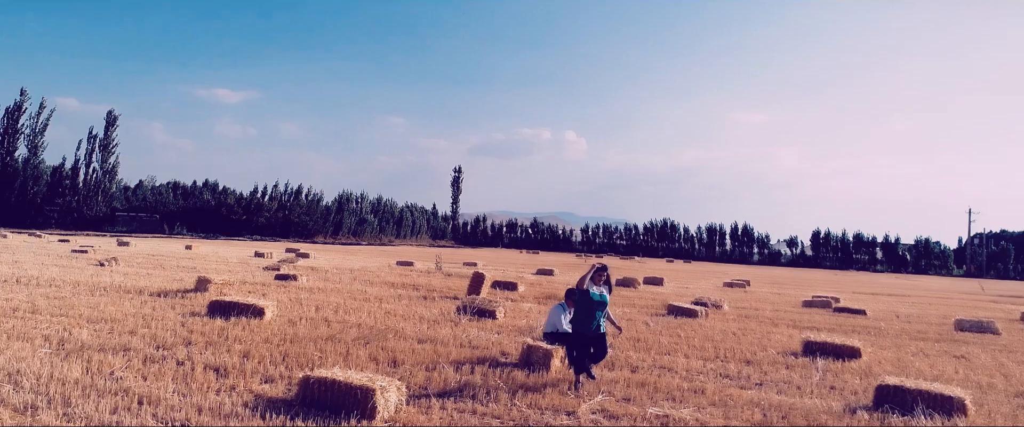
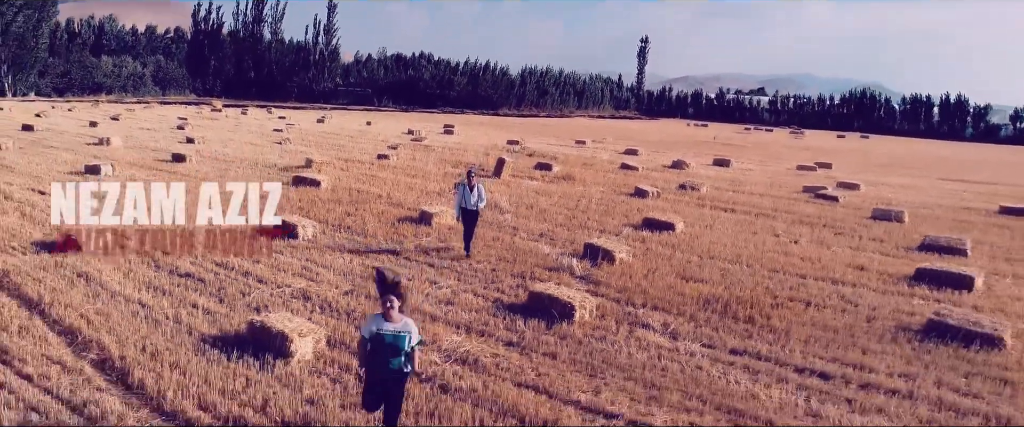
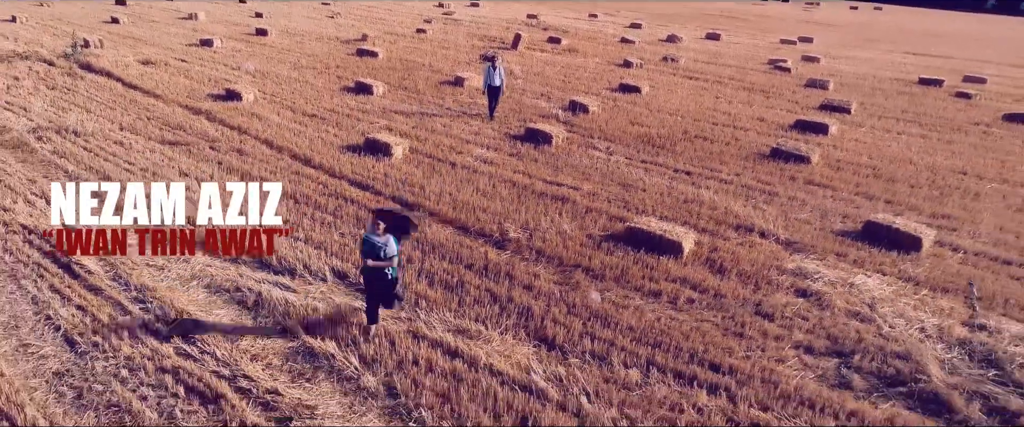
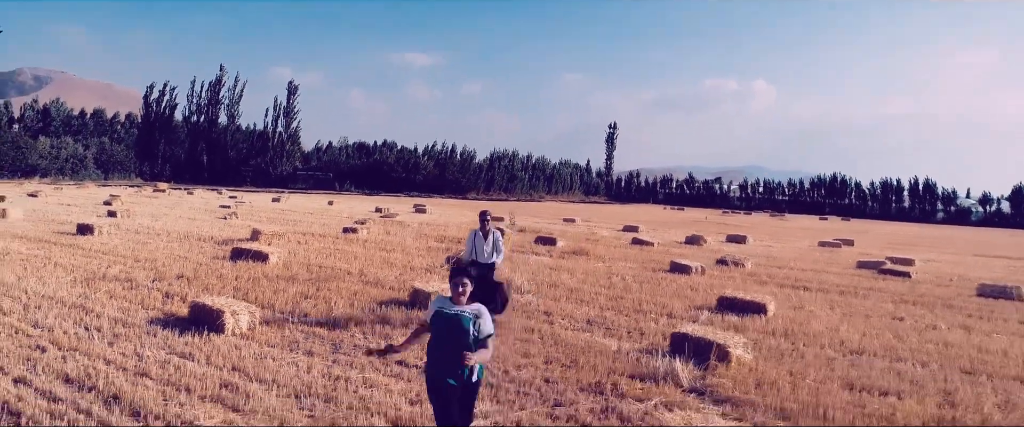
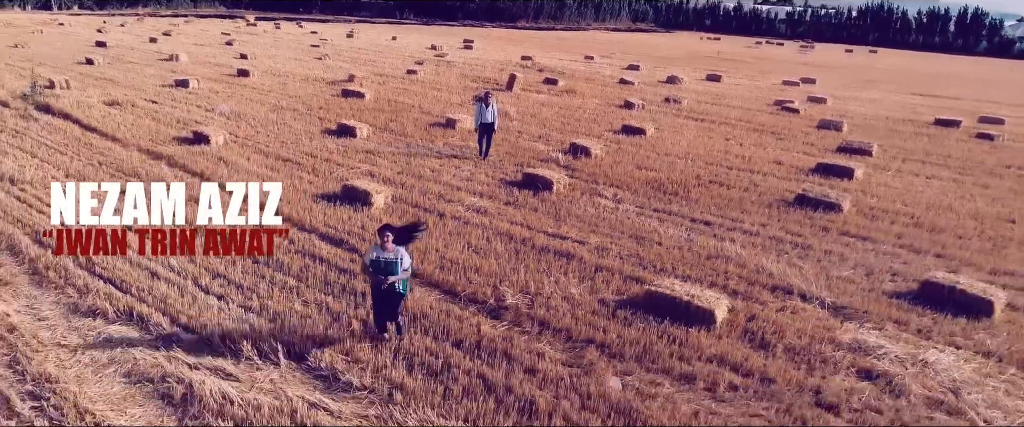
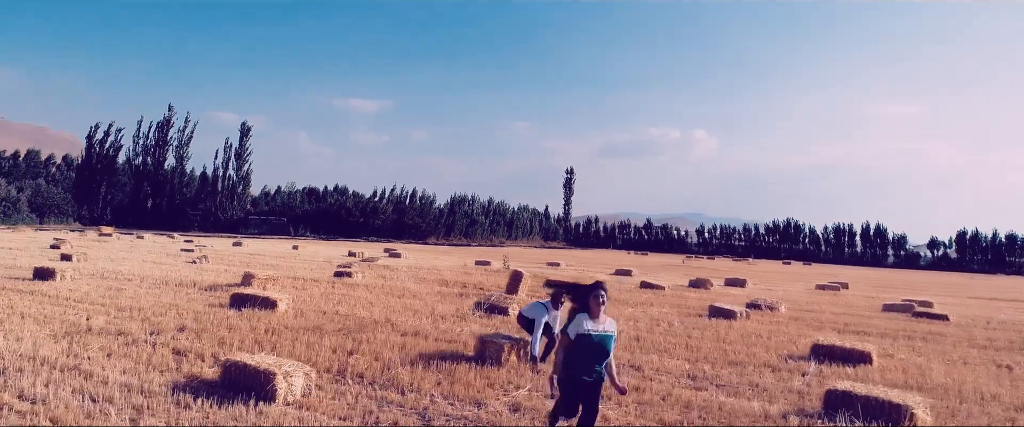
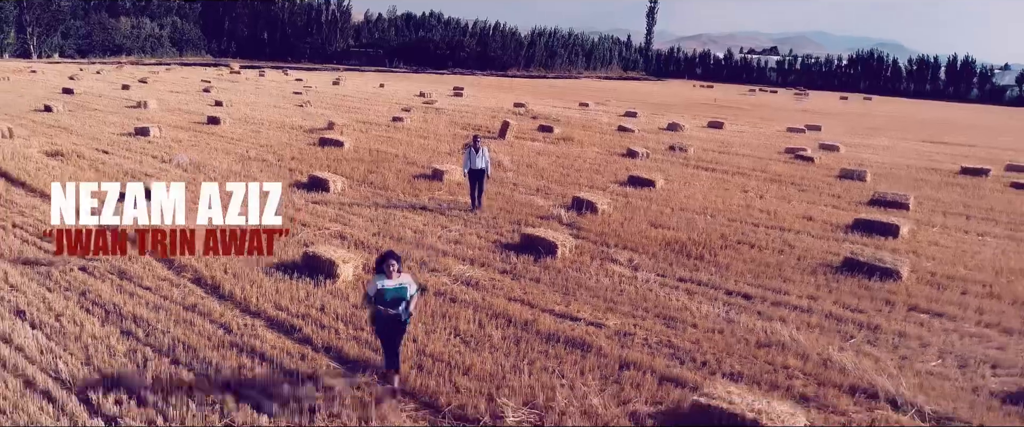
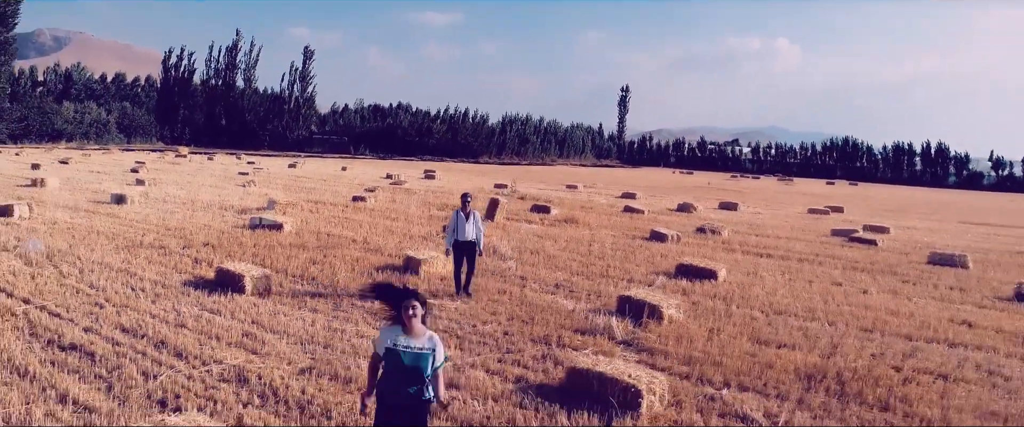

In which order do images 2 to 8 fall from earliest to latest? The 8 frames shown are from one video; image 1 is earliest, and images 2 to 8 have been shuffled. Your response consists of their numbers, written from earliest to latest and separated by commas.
6, 4, 8, 2, 7, 5, 3
